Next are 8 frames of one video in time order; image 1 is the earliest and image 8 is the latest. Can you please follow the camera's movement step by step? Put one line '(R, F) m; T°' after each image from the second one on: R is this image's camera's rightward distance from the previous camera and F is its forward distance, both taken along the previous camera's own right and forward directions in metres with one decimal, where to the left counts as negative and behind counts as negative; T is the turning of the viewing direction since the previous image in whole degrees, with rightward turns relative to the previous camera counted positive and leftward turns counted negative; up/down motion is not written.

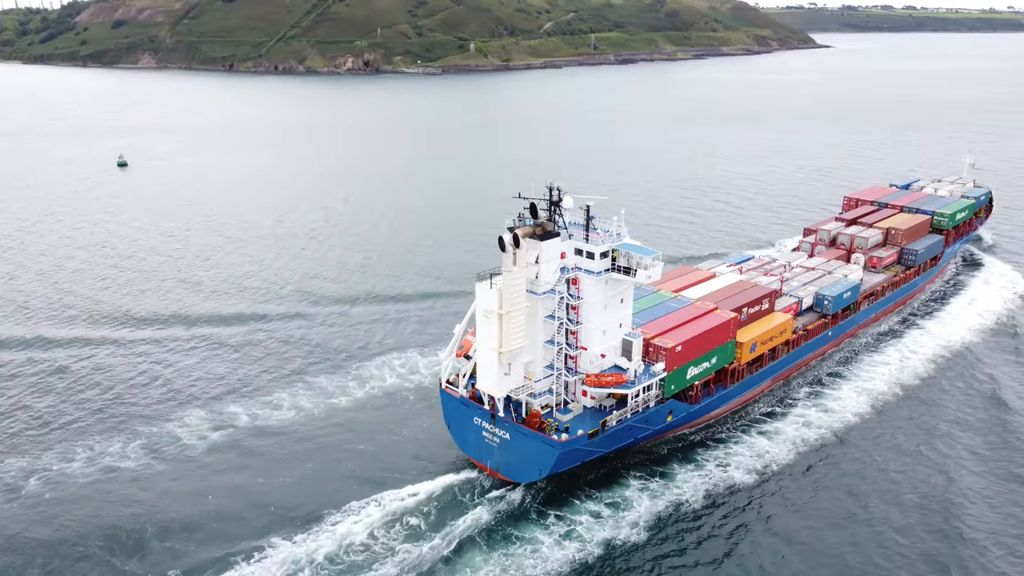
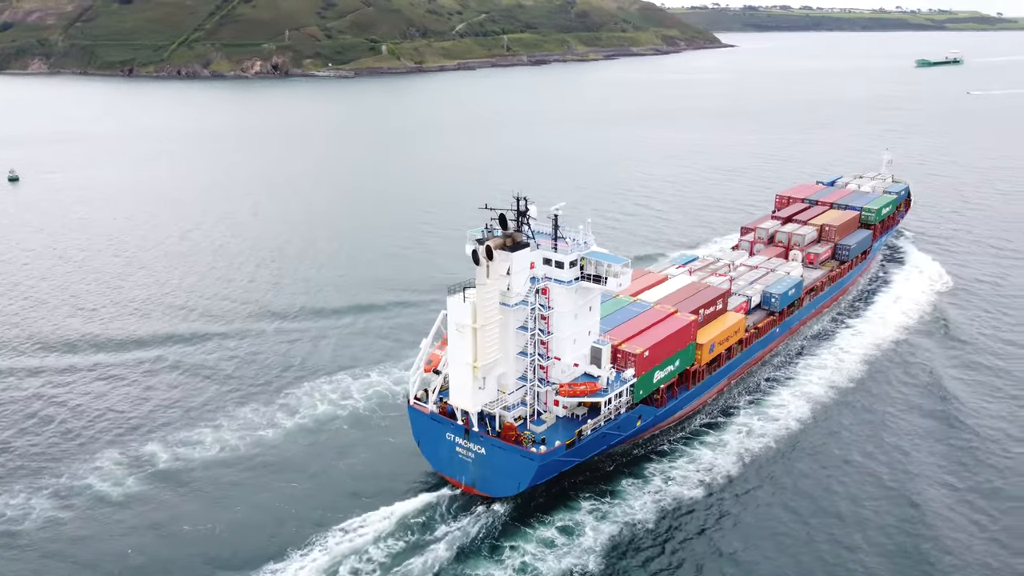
(-0.8, +1.6) m; +6°
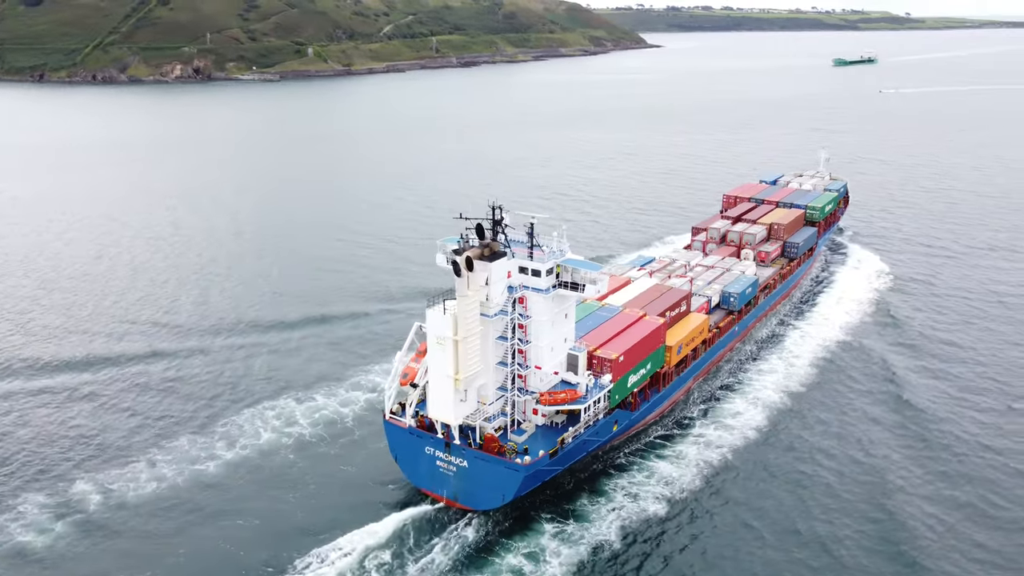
(-0.8, +1.3) m; +5°
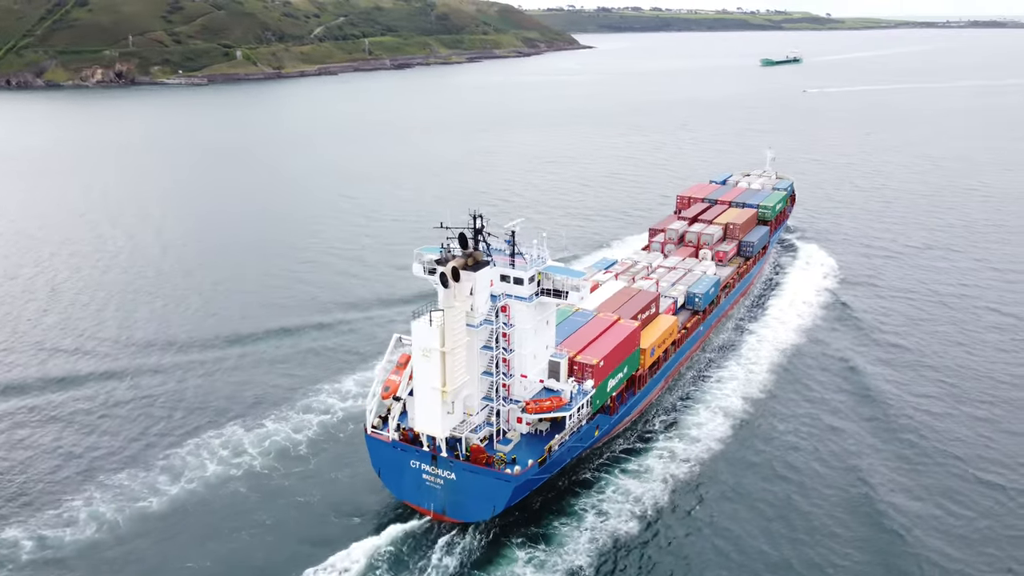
(-1.0, +1.4) m; +4°
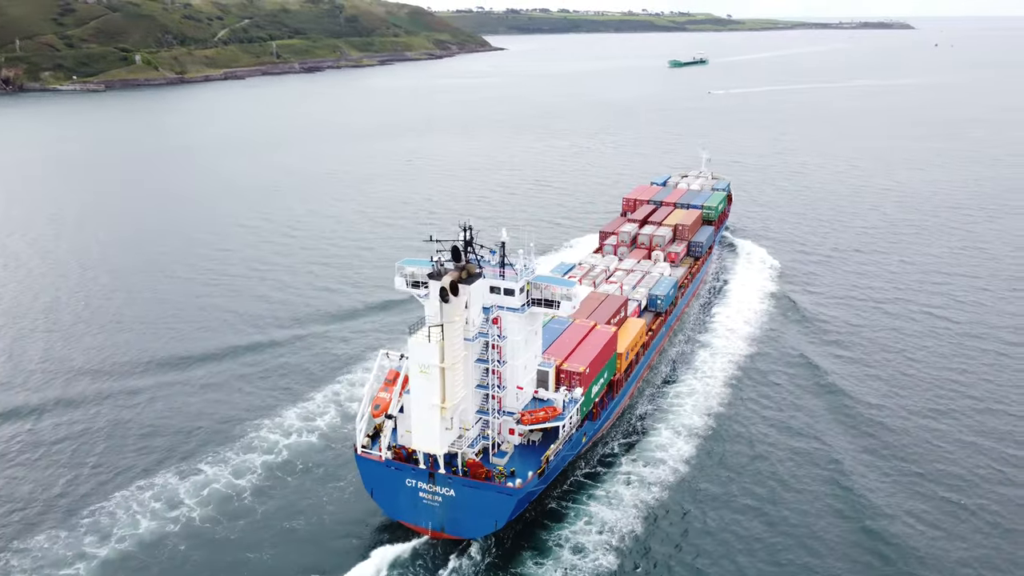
(-1.9, +2.2) m; +6°
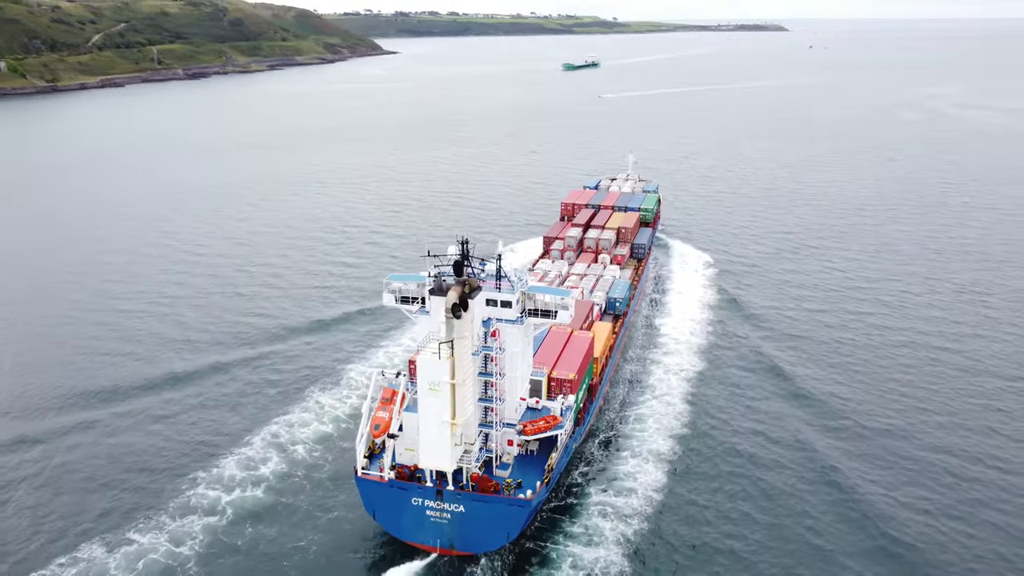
(-2.9, +2.5) m; +7°
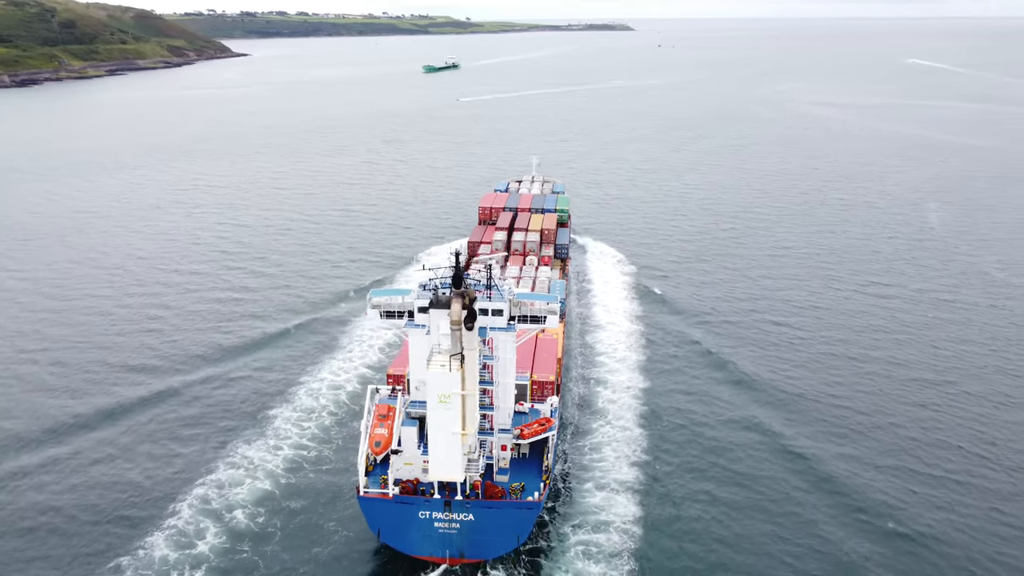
(-4.3, +2.9) m; +10°
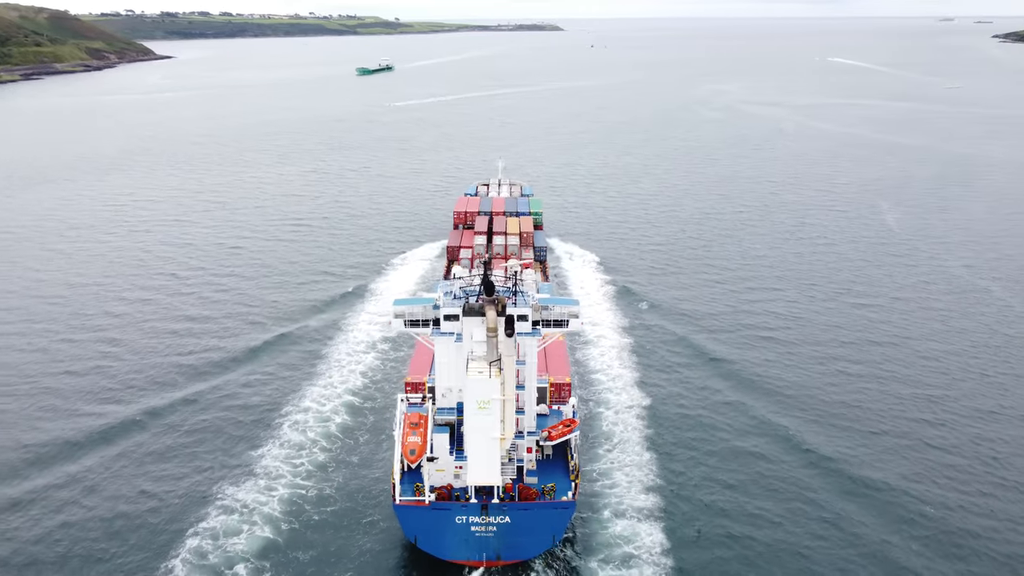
(-3.7, +1.9) m; +5°
